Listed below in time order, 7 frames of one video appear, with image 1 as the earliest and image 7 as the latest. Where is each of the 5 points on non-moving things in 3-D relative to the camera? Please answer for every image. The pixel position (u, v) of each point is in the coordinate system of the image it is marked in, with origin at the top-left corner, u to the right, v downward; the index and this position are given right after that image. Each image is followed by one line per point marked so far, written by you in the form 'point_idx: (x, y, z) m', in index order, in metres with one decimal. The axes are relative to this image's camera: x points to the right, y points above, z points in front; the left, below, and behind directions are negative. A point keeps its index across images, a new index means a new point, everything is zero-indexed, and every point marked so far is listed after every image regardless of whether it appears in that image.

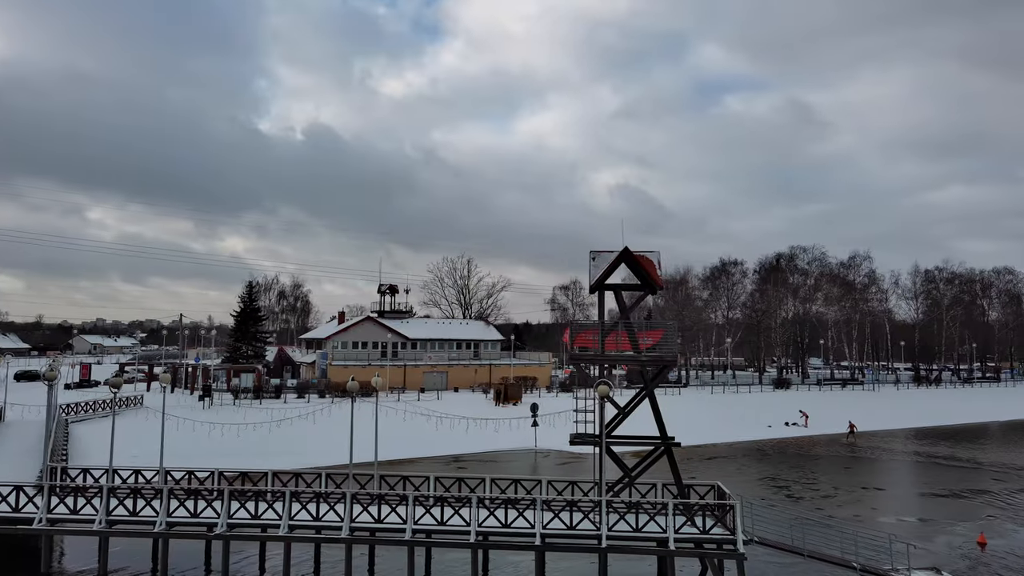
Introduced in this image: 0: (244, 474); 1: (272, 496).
0: (-6.9, -4.8, +18.1) m
1: (-5.3, -4.7, +16.0) m
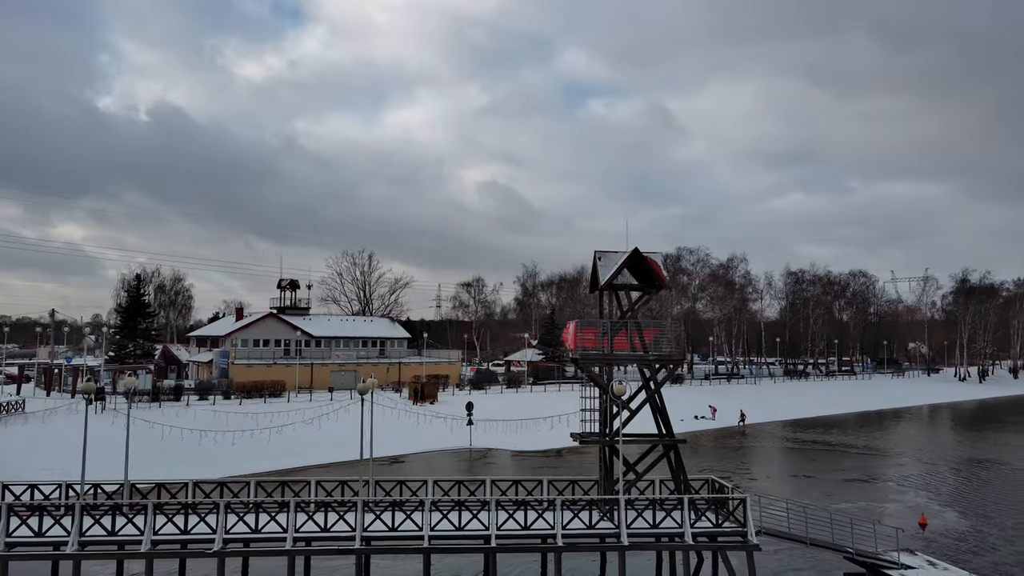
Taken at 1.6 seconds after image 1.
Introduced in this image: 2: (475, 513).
0: (-6.9, -4.7, +16.7) m
1: (-4.9, -4.6, +14.9) m
2: (-0.7, -4.8, +15.1) m
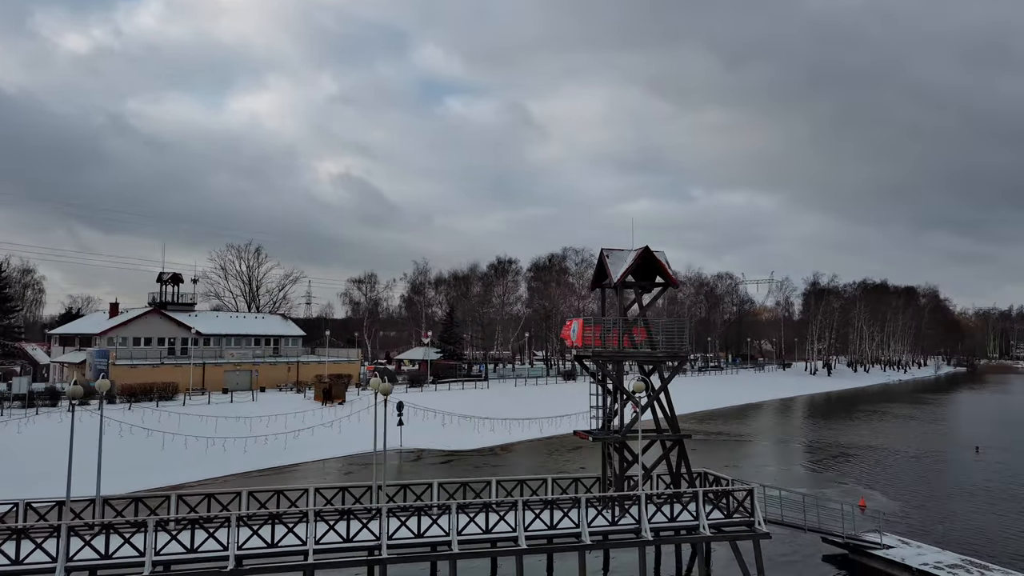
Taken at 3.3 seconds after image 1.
0: (-6.5, -4.5, +15.2) m
1: (-4.3, -4.5, +13.8) m
2: (-0.2, -4.7, +14.7) m
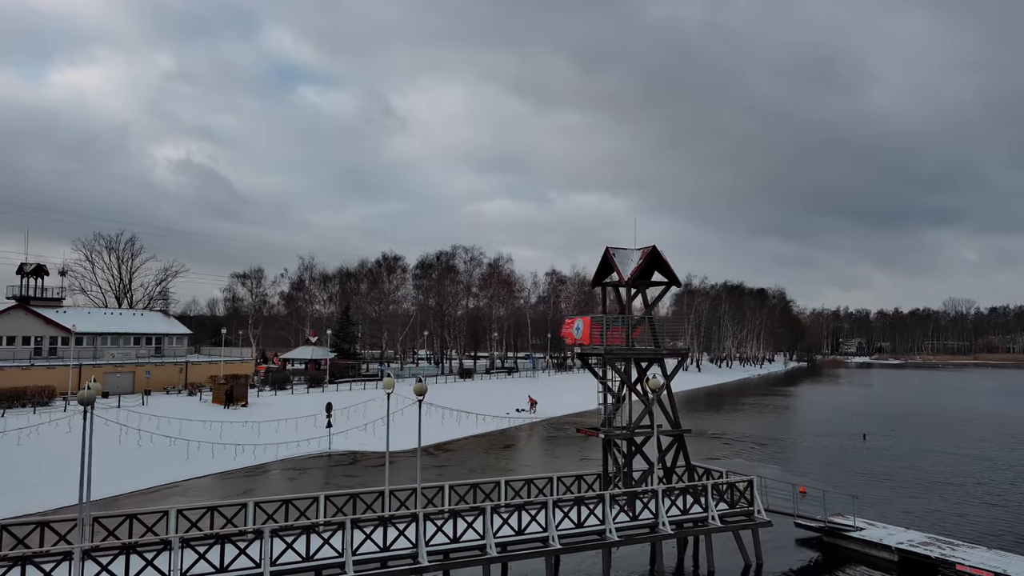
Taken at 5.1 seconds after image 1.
0: (-5.9, -4.4, +13.9) m
1: (-3.4, -4.4, +12.9) m
2: (+0.5, -4.6, +14.5) m
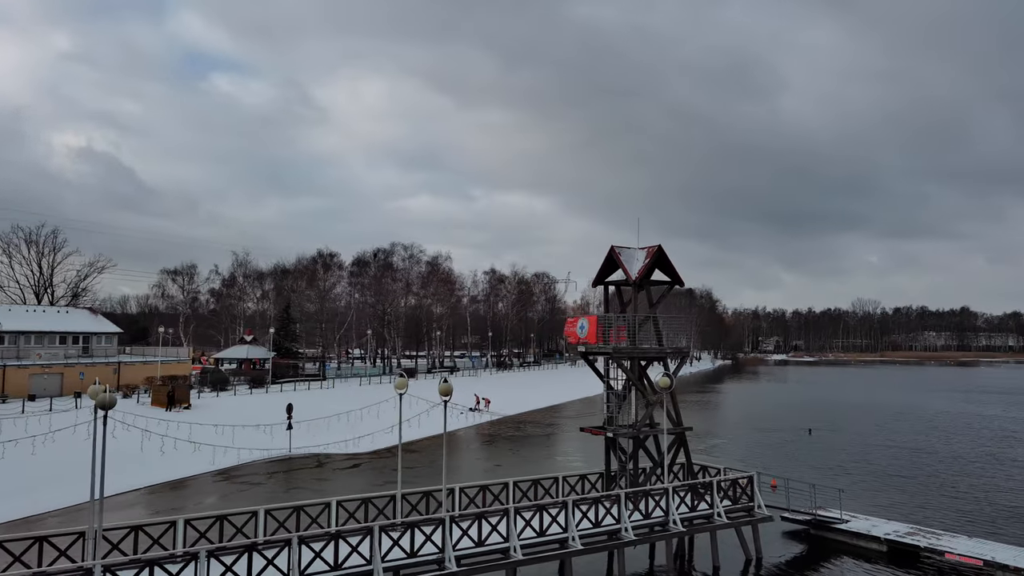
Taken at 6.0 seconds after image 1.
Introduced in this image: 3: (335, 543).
0: (-5.4, -4.3, +13.2) m
1: (-2.8, -4.3, +12.4) m
2: (+0.9, -4.6, +14.4) m
3: (-3.0, -4.4, +12.1) m
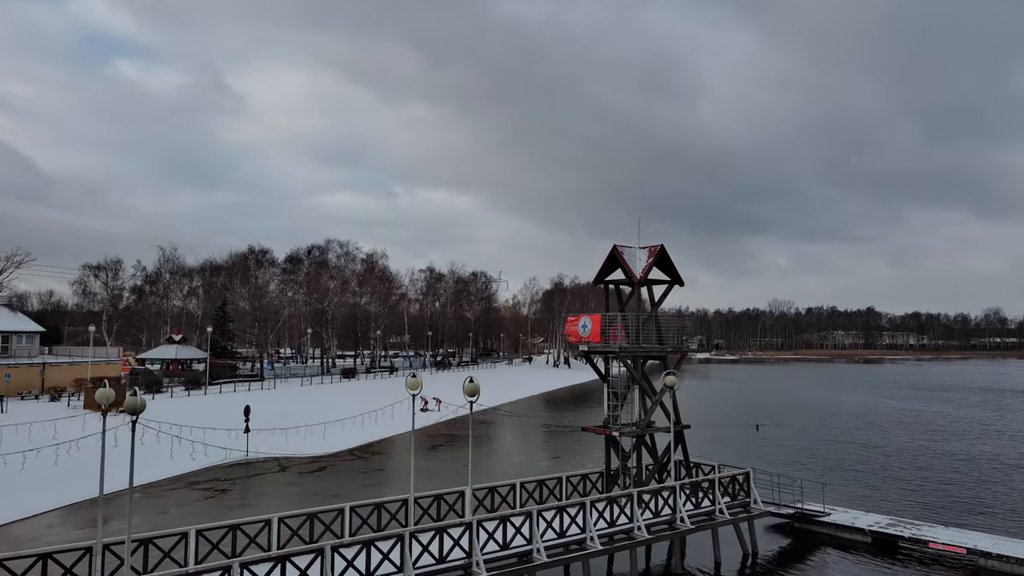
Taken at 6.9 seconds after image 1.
0: (-4.9, -4.3, +12.5) m
1: (-2.3, -4.3, +12.0) m
2: (+1.2, -4.6, +14.3) m
3: (-2.4, -4.3, +11.7) m
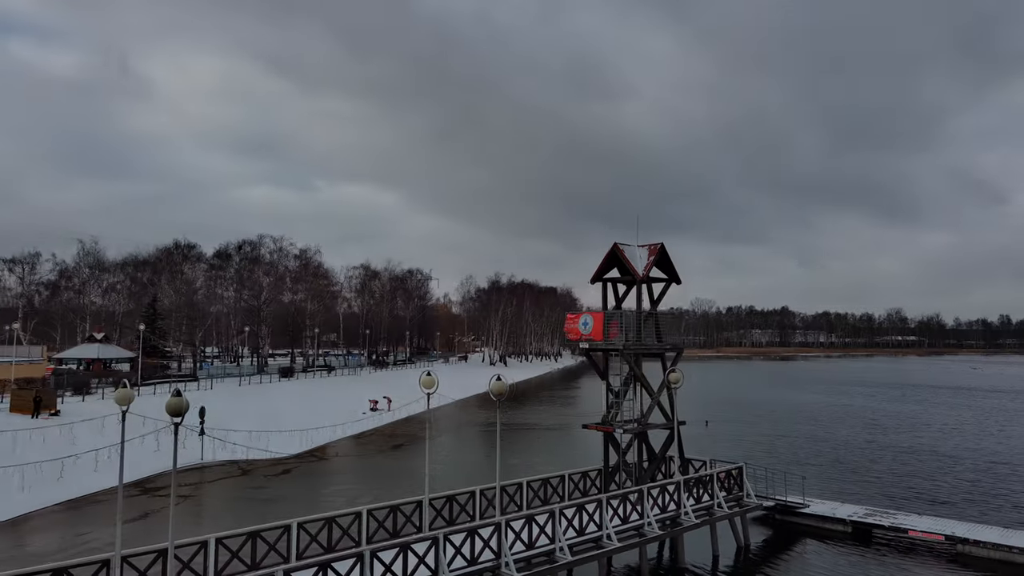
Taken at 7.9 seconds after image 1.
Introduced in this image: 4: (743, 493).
0: (-4.3, -4.2, +11.9) m
1: (-1.7, -4.2, +11.7) m
2: (+1.6, -4.5, +14.3) m
3: (-1.8, -4.3, +11.3) m
4: (+5.9, -5.2, +18.2) m
